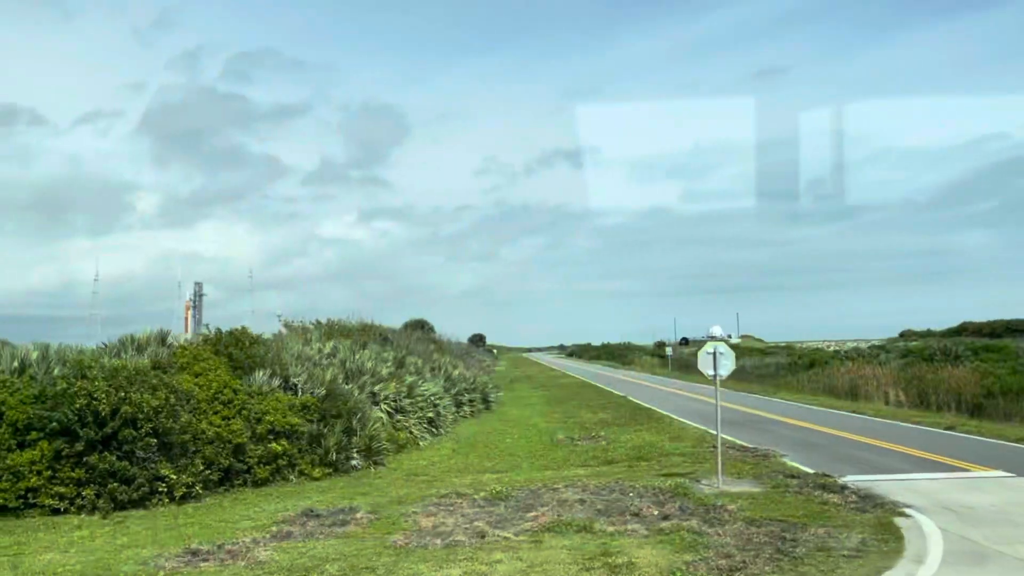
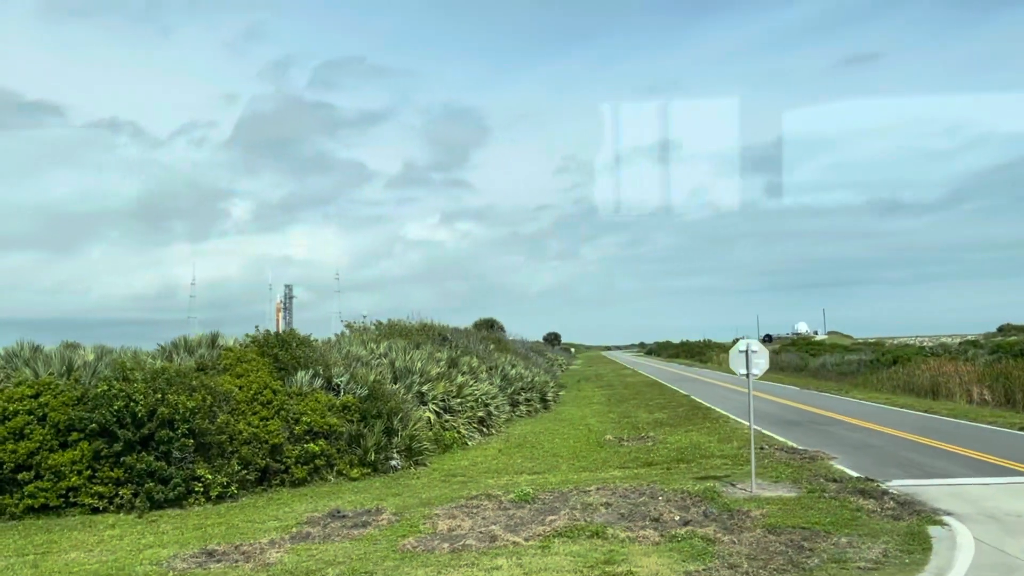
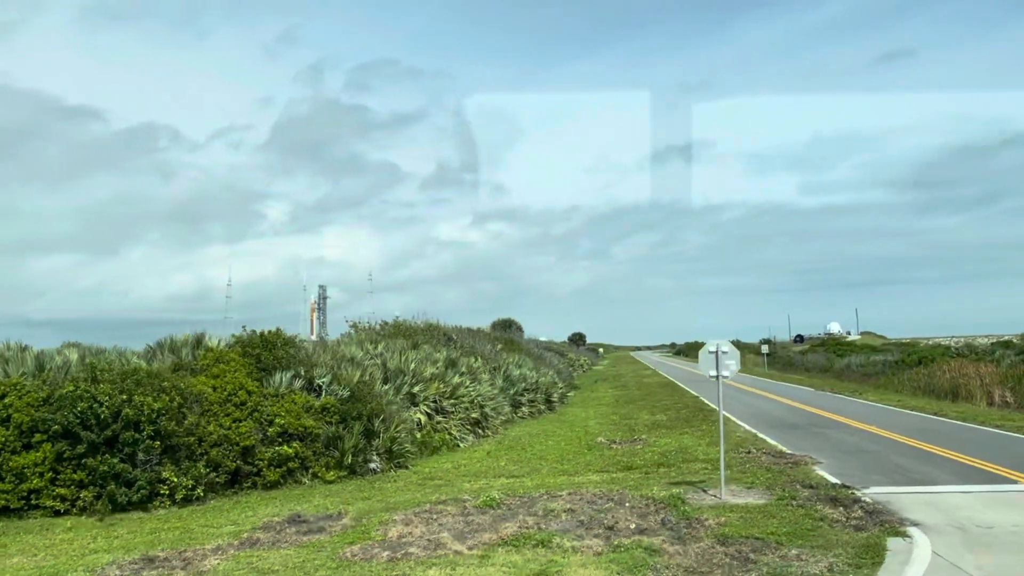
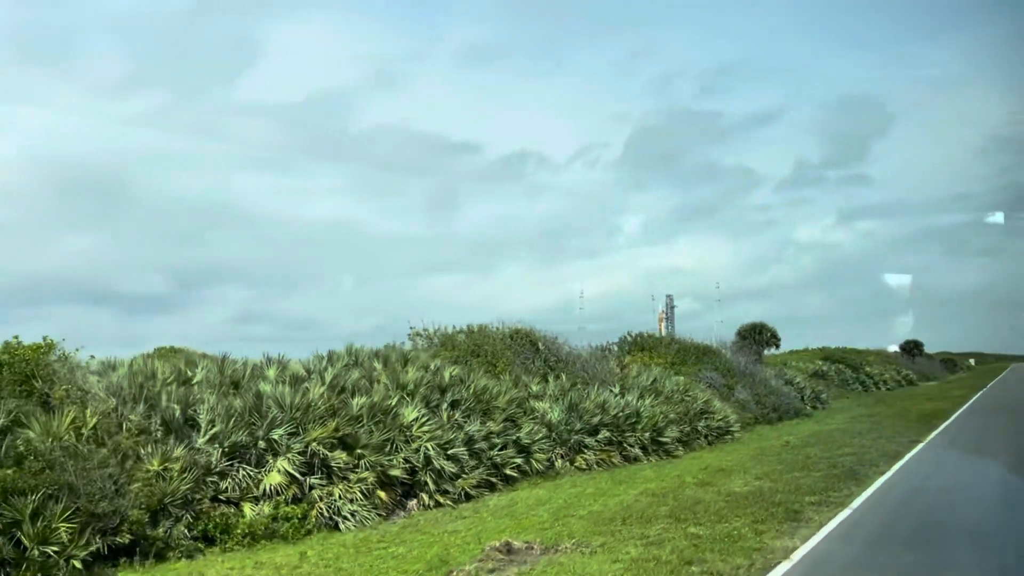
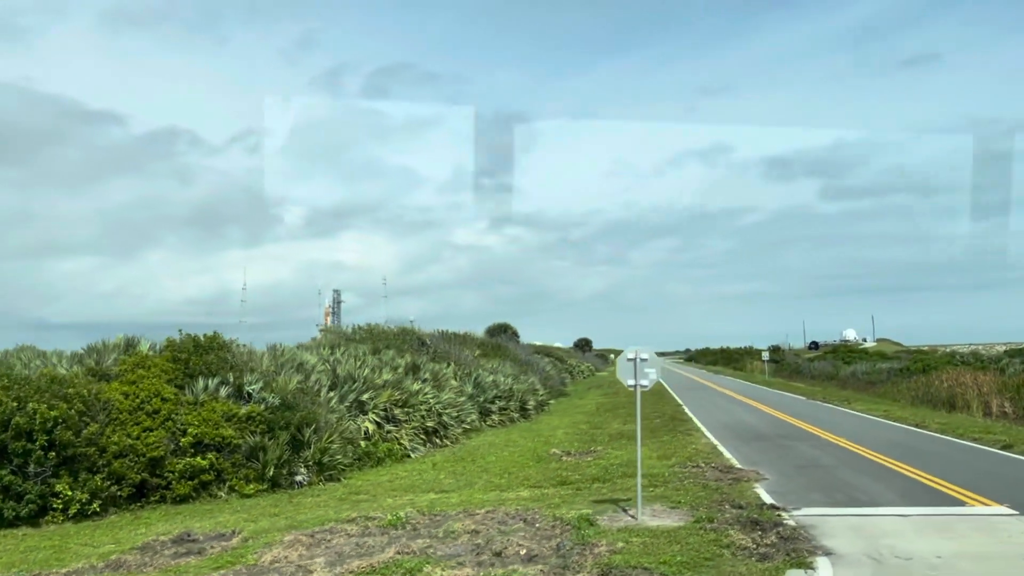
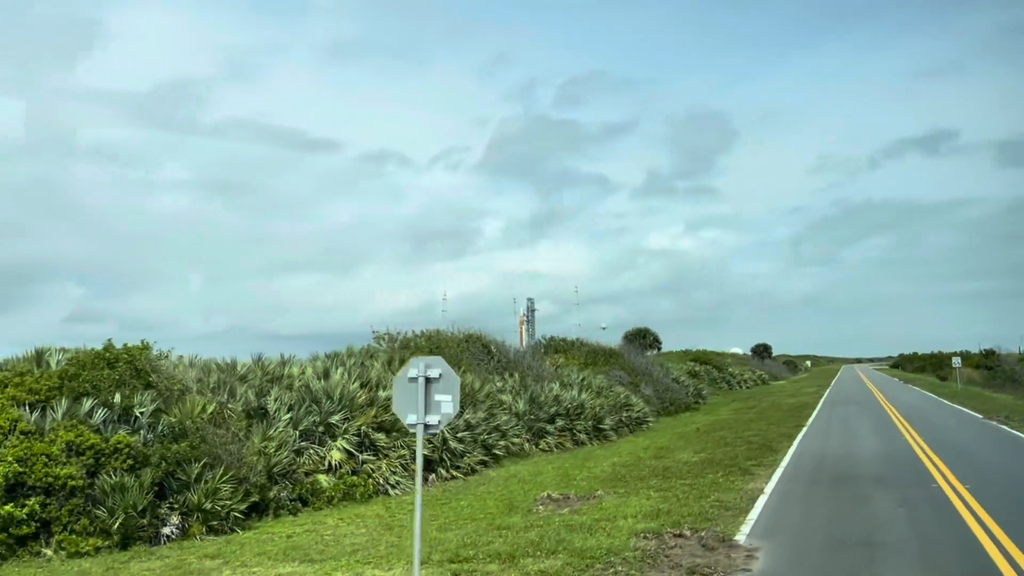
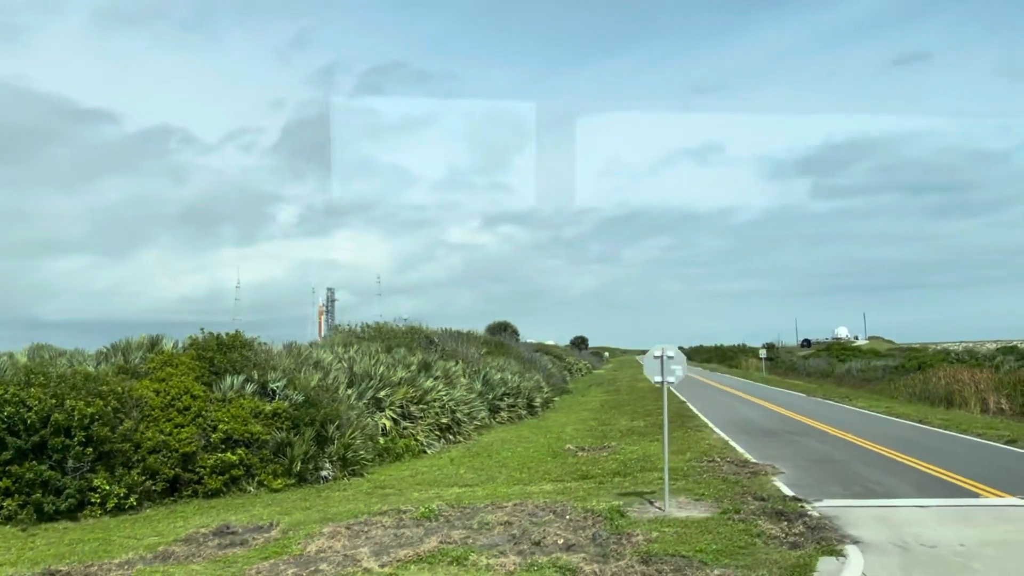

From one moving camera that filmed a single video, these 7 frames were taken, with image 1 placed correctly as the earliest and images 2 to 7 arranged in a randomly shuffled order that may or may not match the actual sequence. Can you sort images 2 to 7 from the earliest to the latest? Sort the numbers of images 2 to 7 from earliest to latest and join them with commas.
2, 3, 7, 5, 6, 4
